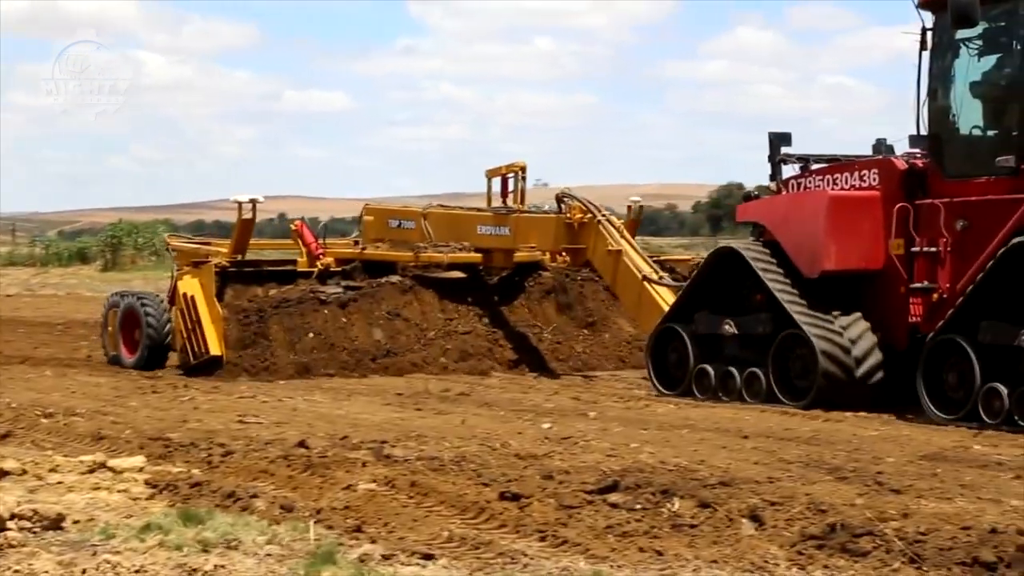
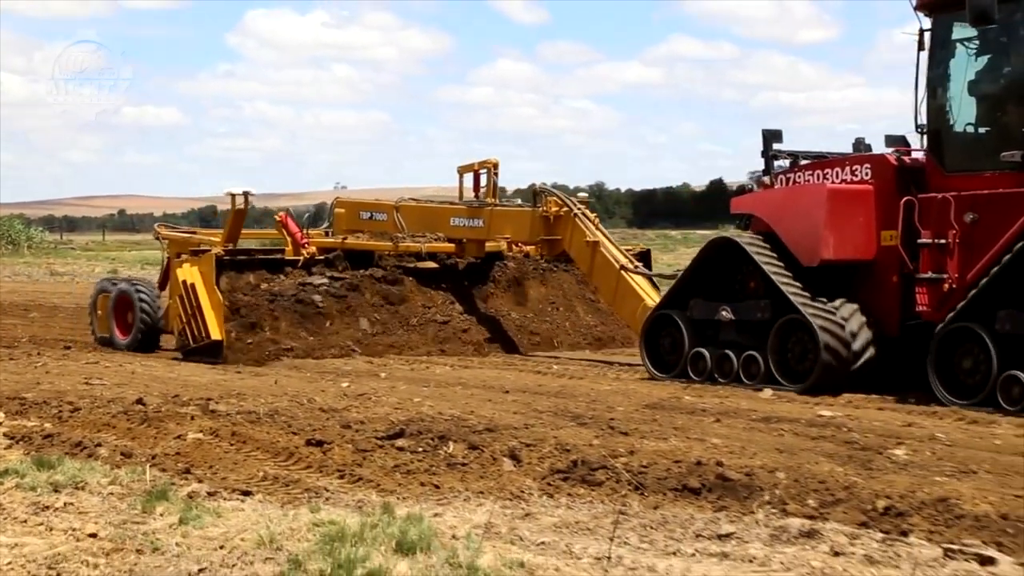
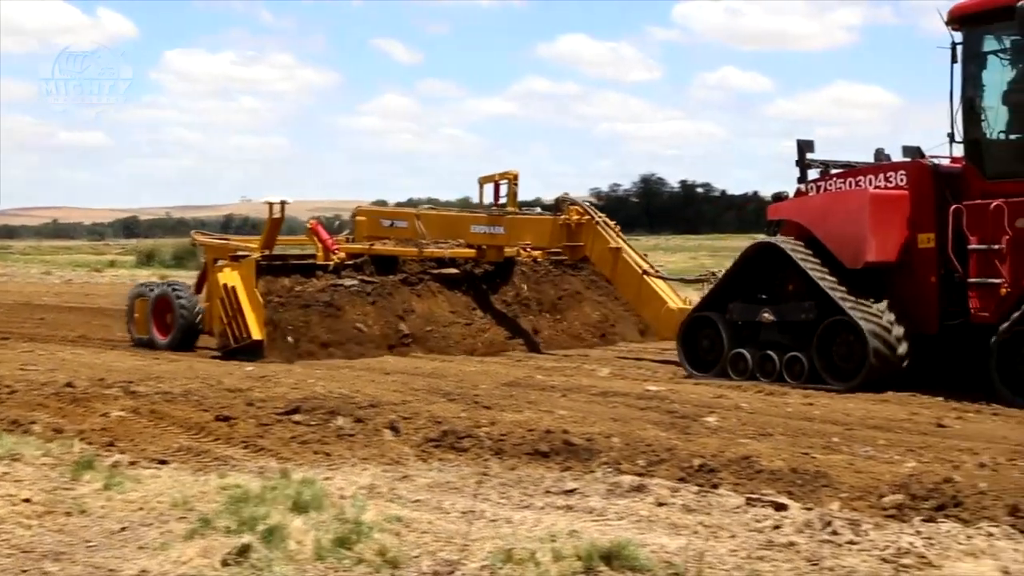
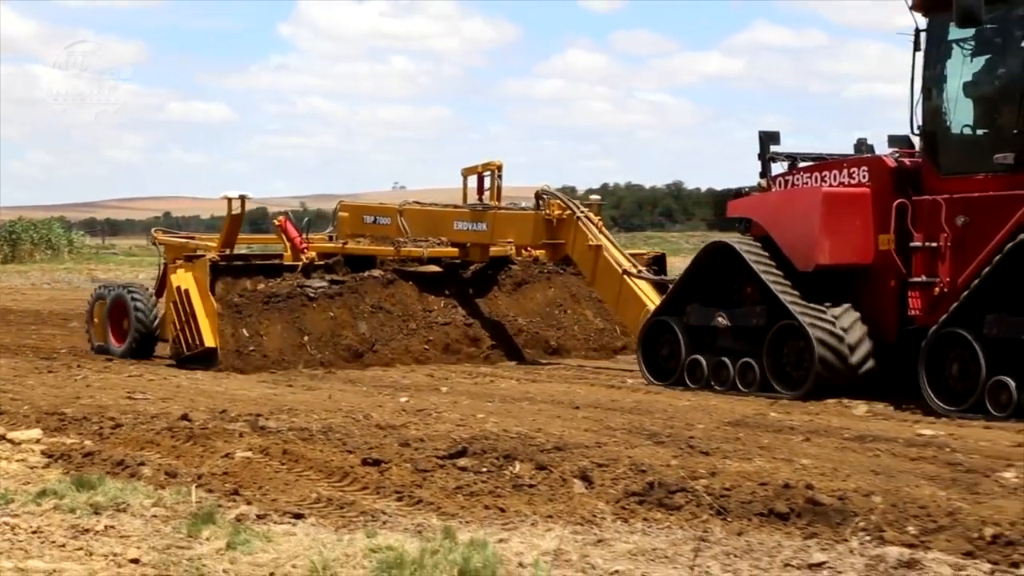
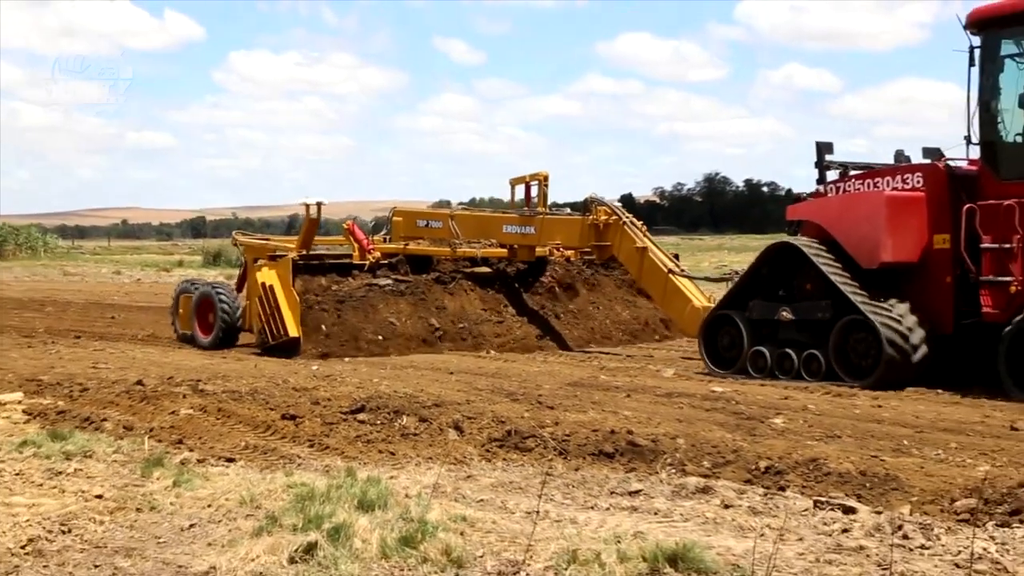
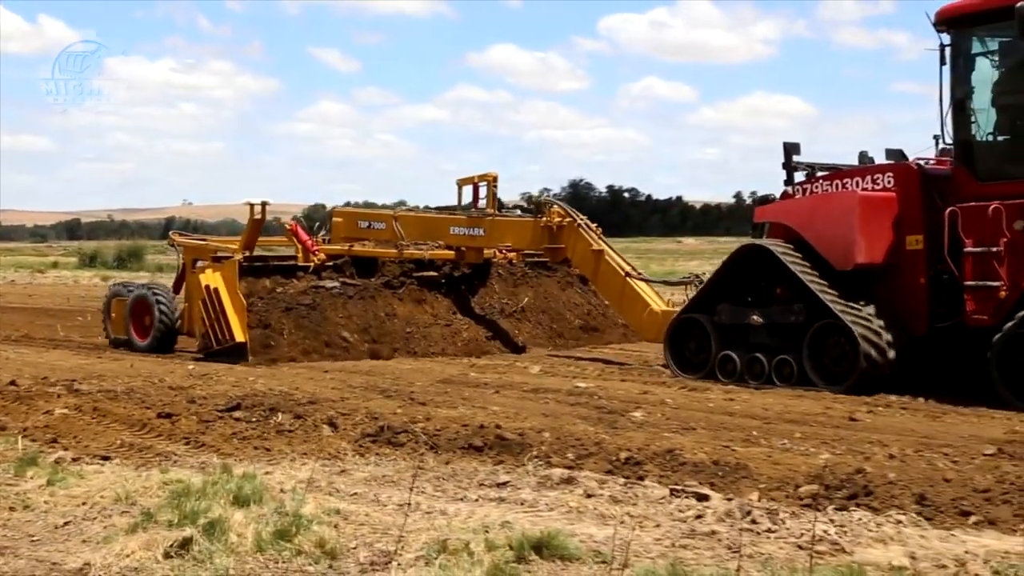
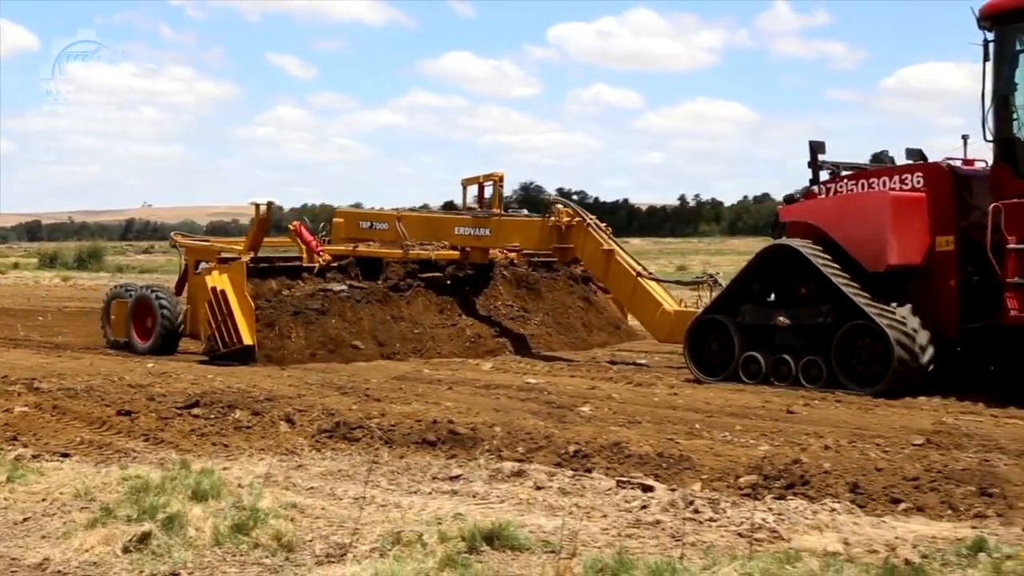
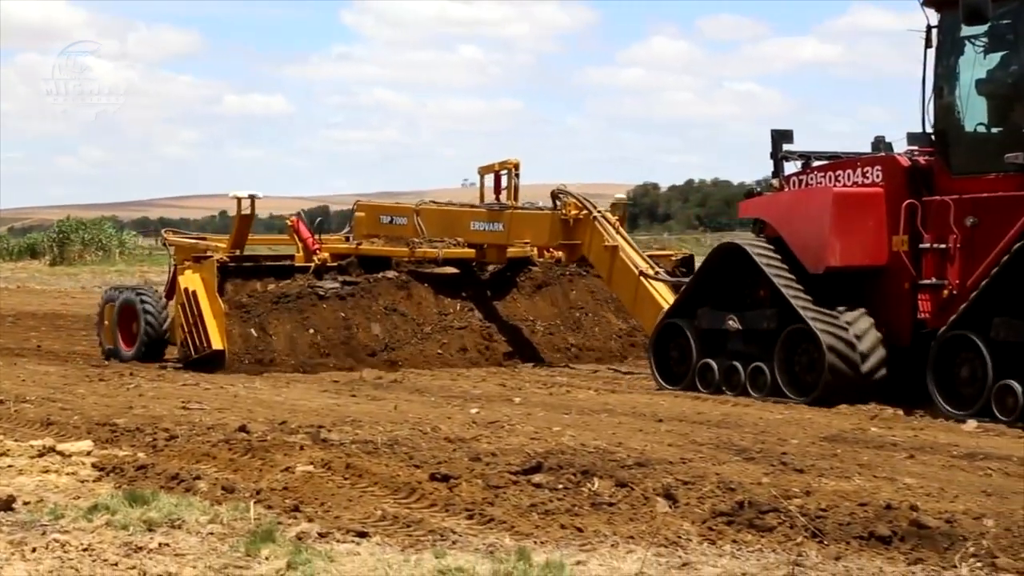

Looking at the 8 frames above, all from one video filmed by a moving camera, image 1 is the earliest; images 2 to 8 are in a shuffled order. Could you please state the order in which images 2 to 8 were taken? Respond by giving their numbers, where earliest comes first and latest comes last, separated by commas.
8, 4, 2, 5, 3, 6, 7
